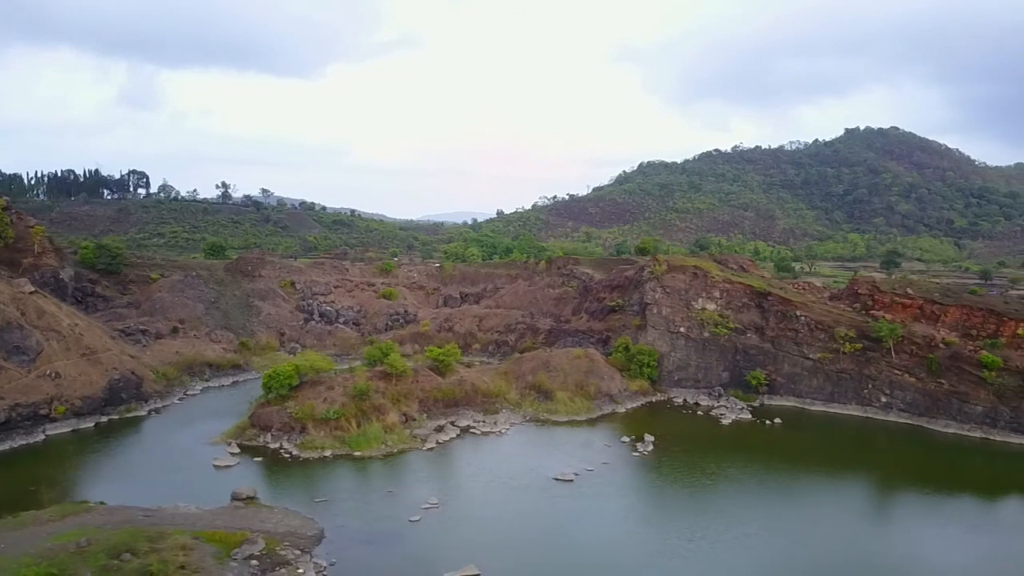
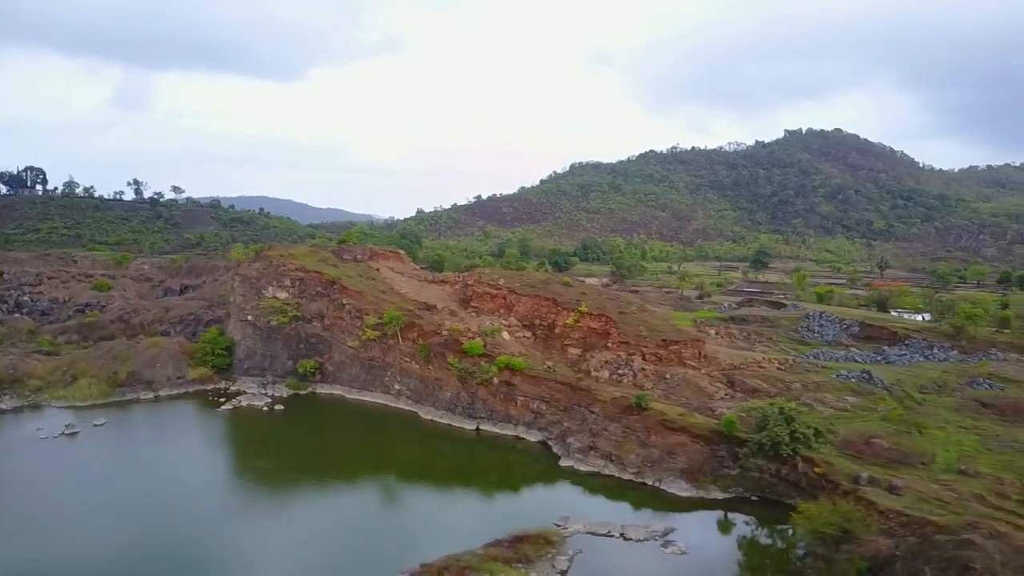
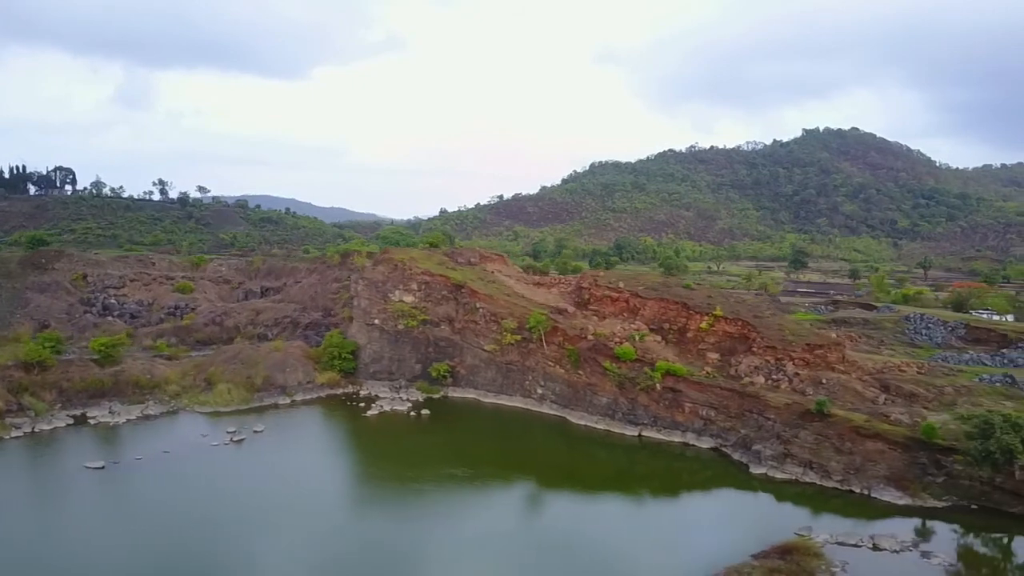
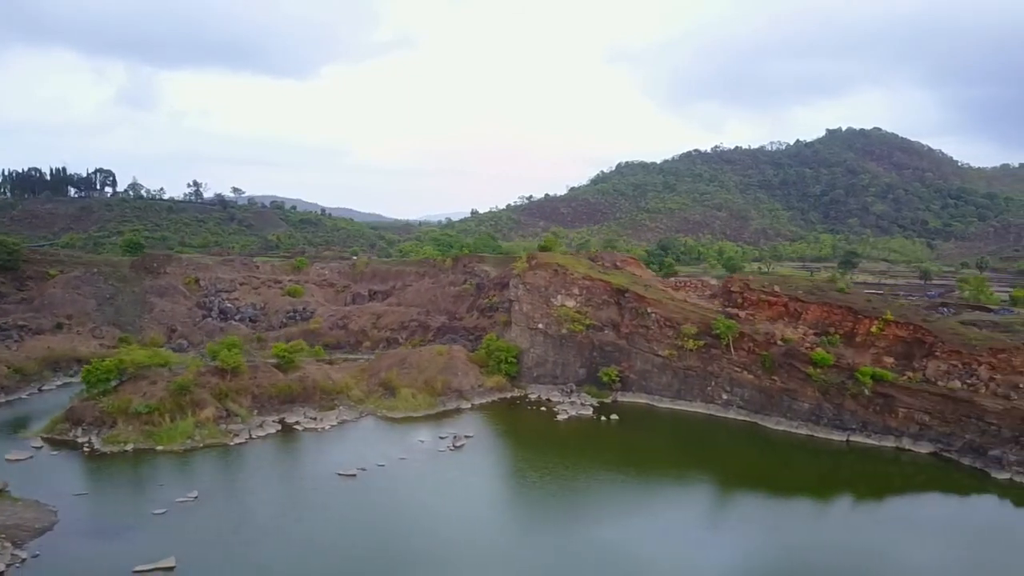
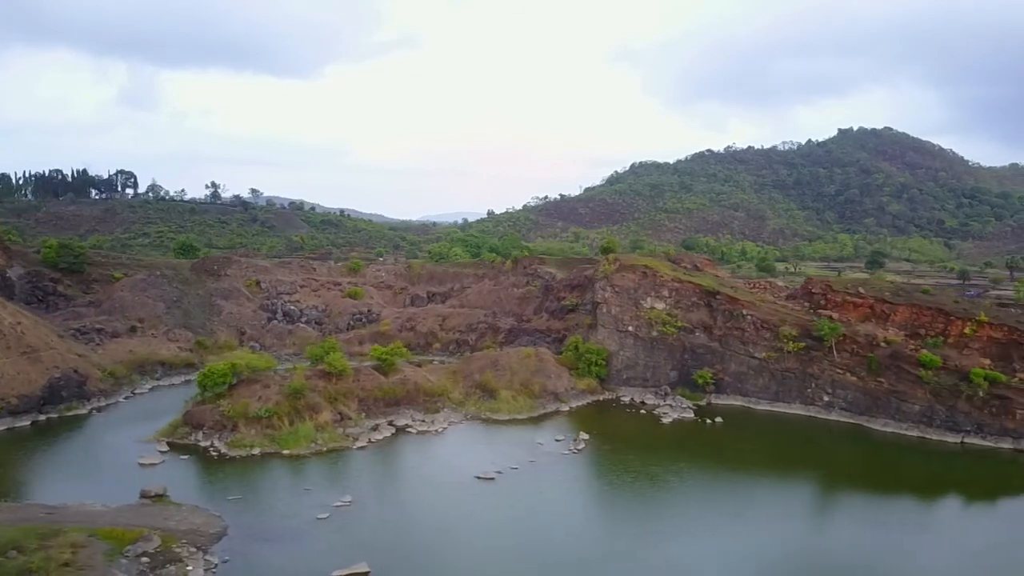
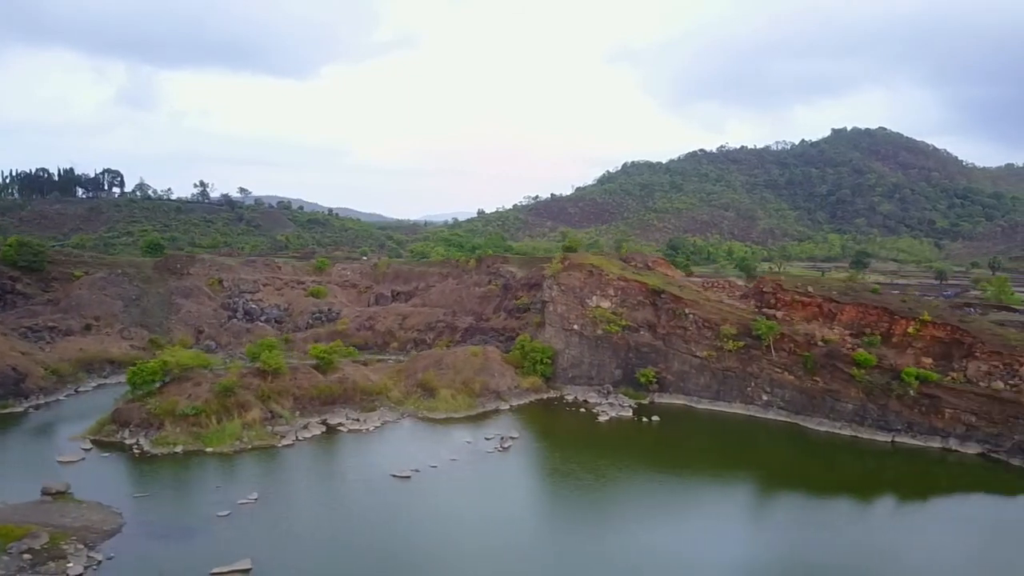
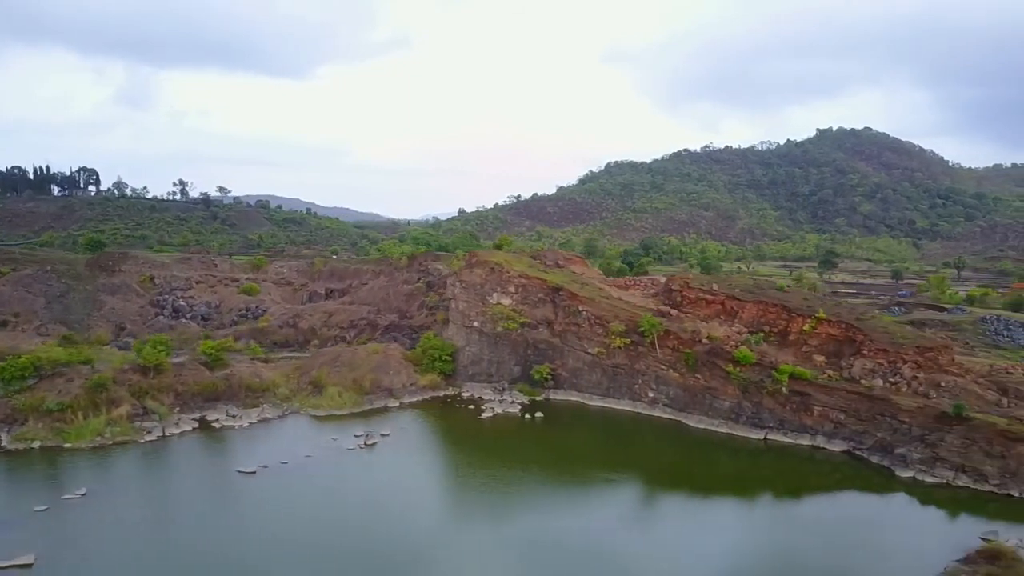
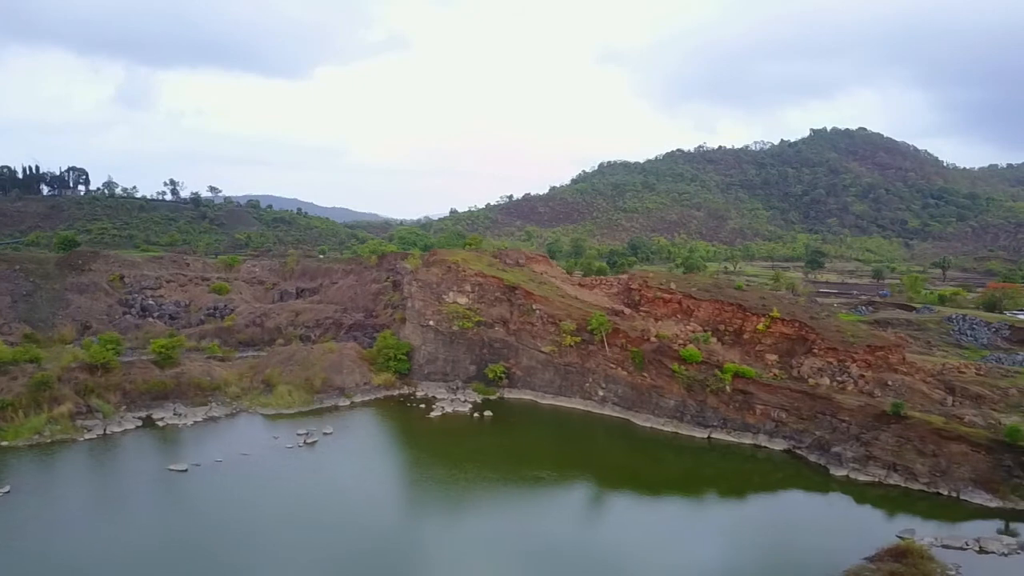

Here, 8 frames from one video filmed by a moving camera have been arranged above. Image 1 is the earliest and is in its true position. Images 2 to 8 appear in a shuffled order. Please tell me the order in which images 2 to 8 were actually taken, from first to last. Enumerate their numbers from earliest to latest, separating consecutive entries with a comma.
5, 6, 4, 7, 8, 3, 2
